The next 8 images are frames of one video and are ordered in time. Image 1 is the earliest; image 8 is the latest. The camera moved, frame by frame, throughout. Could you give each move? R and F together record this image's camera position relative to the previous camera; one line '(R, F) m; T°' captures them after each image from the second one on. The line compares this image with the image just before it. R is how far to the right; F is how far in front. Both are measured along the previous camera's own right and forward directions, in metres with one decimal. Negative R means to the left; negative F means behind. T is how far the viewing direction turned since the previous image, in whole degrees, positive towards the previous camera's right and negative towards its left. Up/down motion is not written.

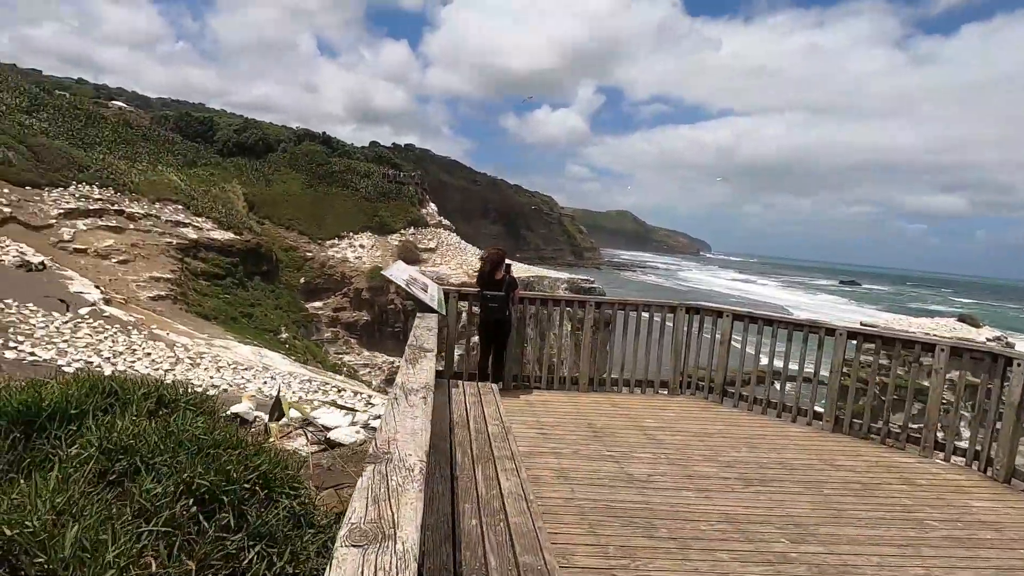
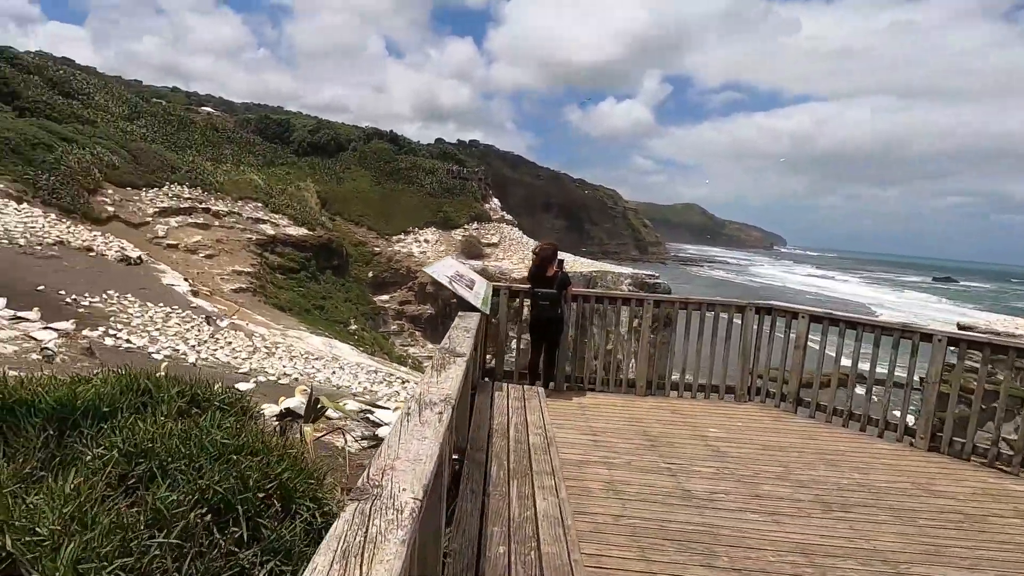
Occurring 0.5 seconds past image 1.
(+0.1, +0.3) m; -7°
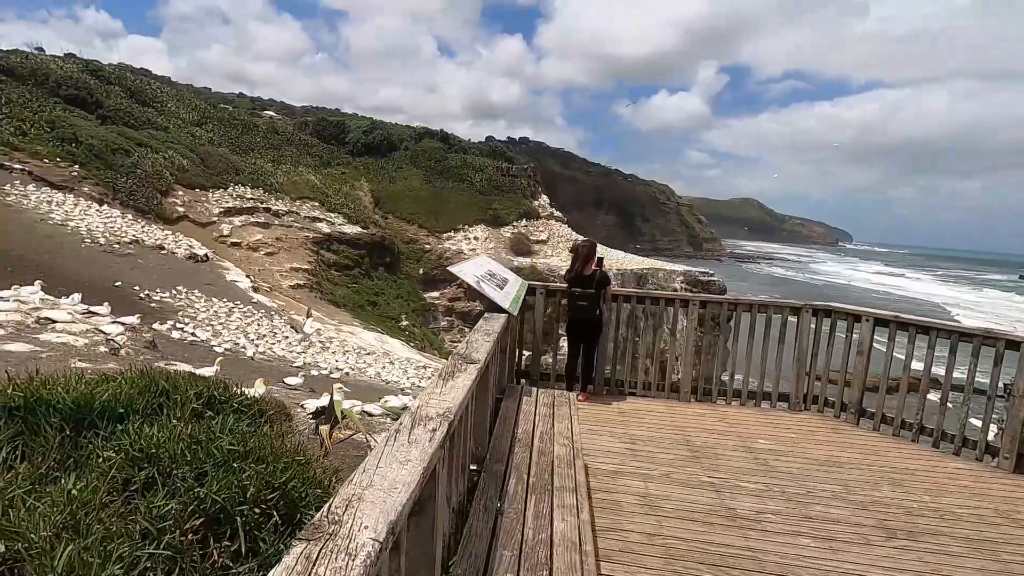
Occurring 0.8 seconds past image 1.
(+0.1, +0.2) m; -5°
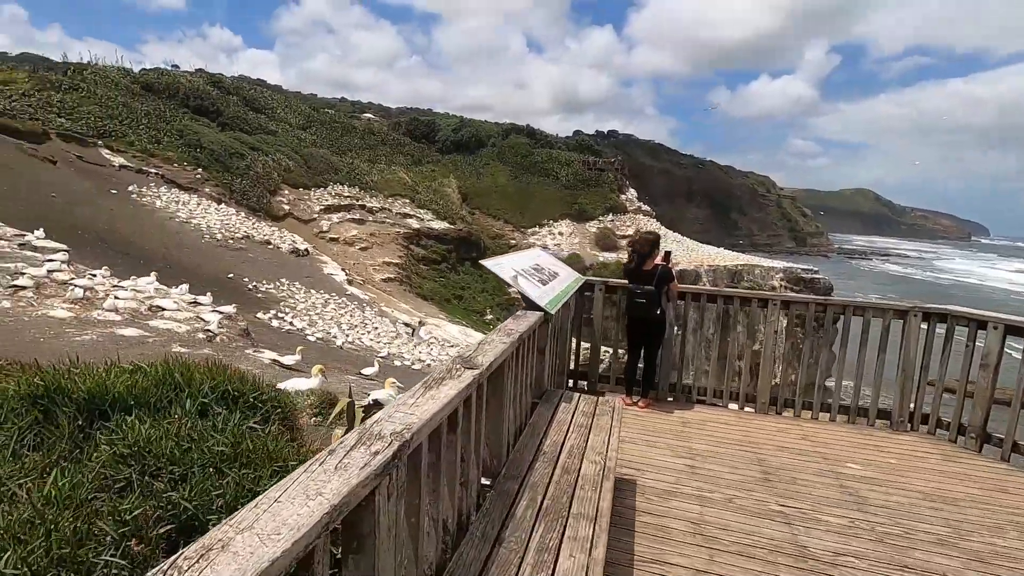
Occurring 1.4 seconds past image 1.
(+0.3, +0.3) m; -9°
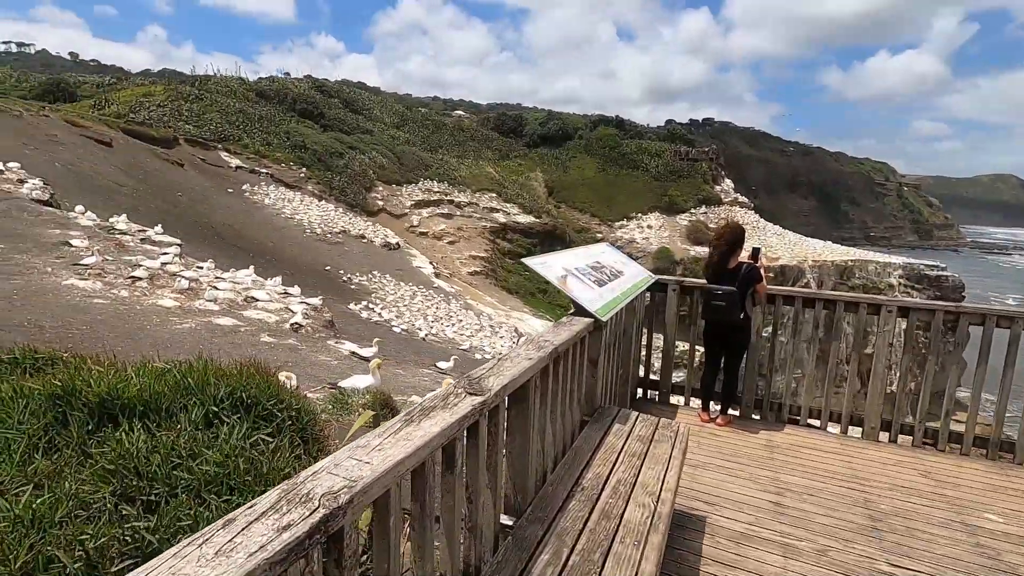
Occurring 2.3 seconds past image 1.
(+0.2, +0.4) m; -9°
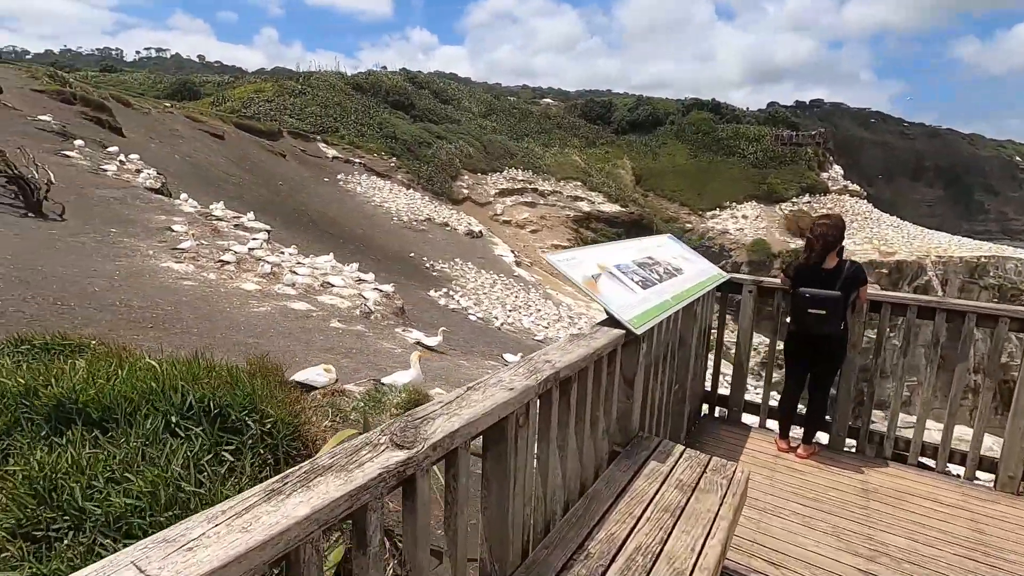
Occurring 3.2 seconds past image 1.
(+0.3, +0.5) m; -9°
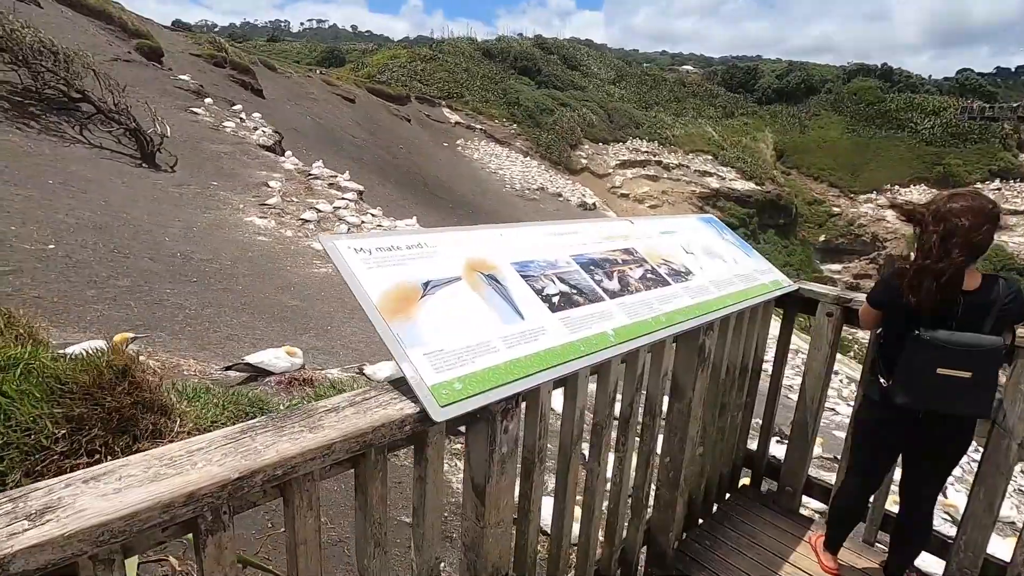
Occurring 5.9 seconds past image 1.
(+0.9, +1.3) m; -12°
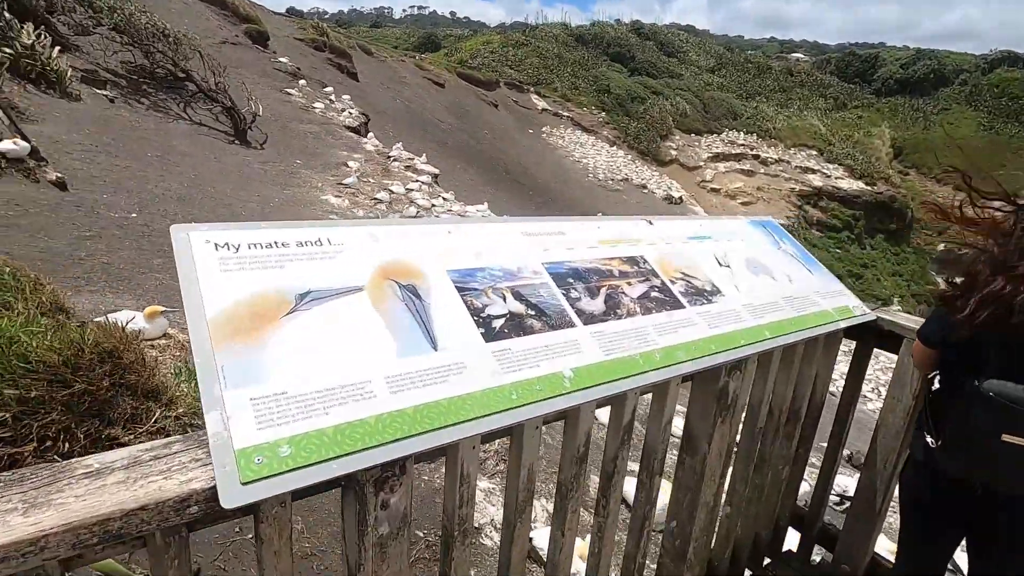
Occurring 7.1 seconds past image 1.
(+0.3, +0.4) m; -8°
